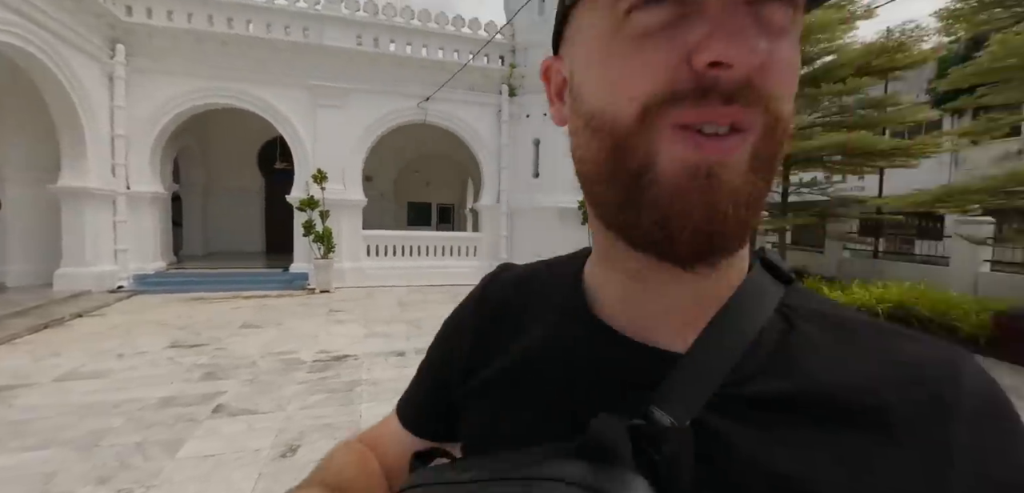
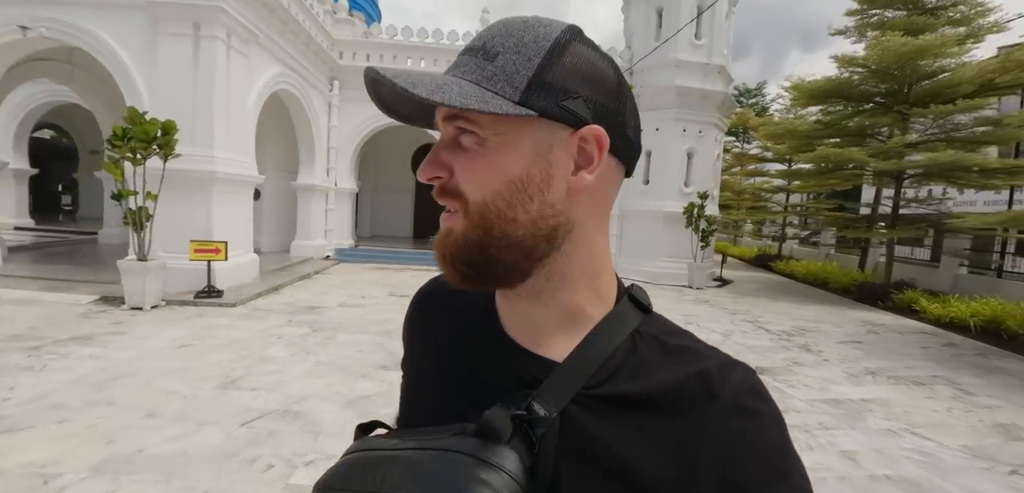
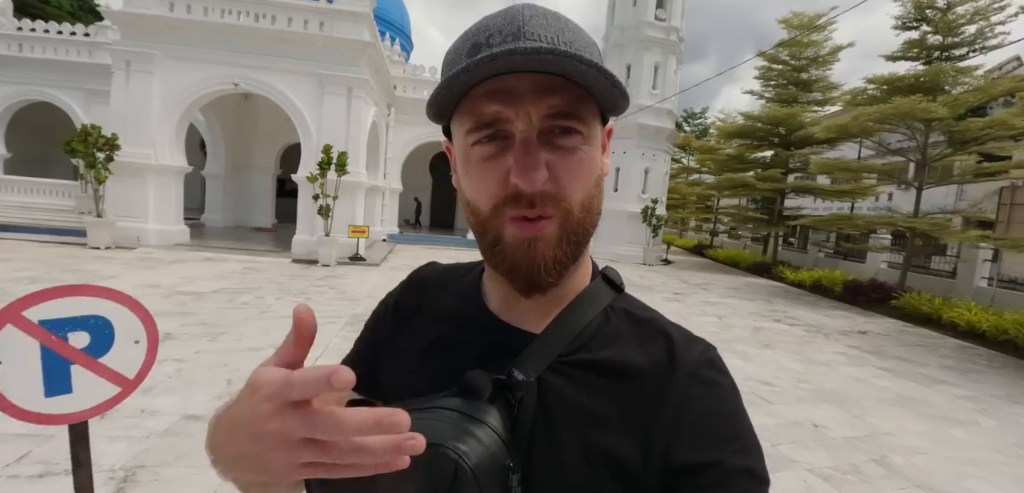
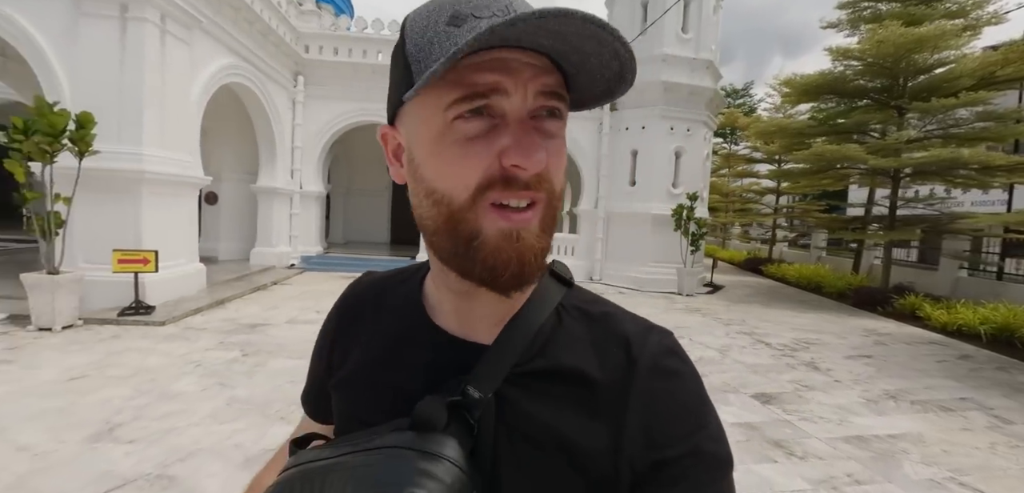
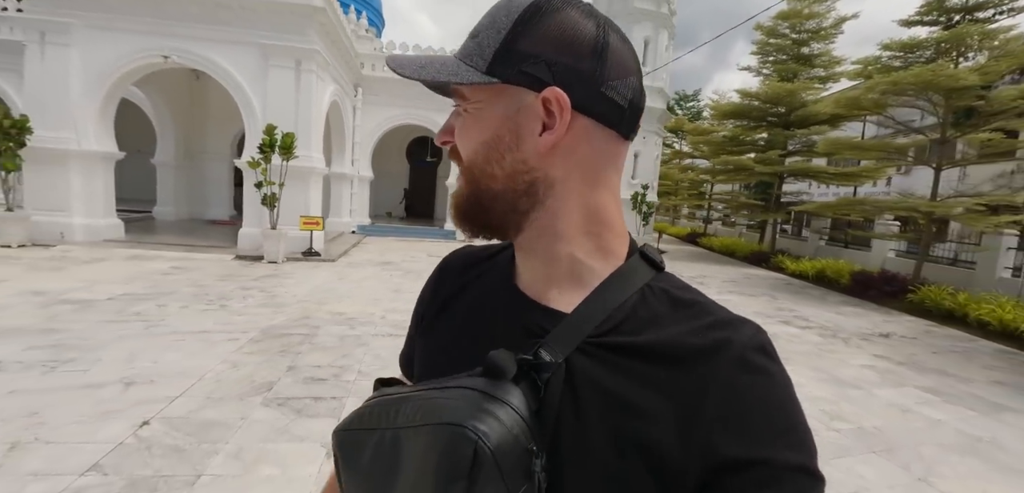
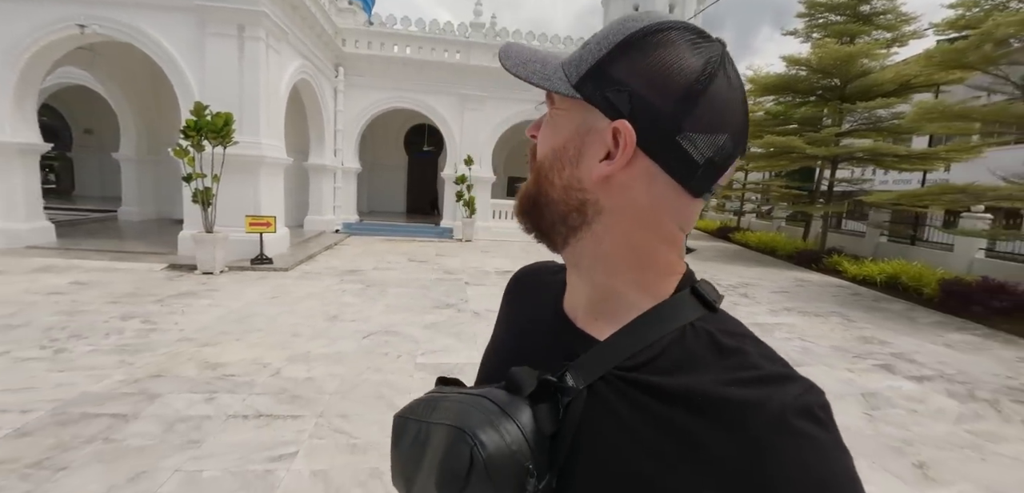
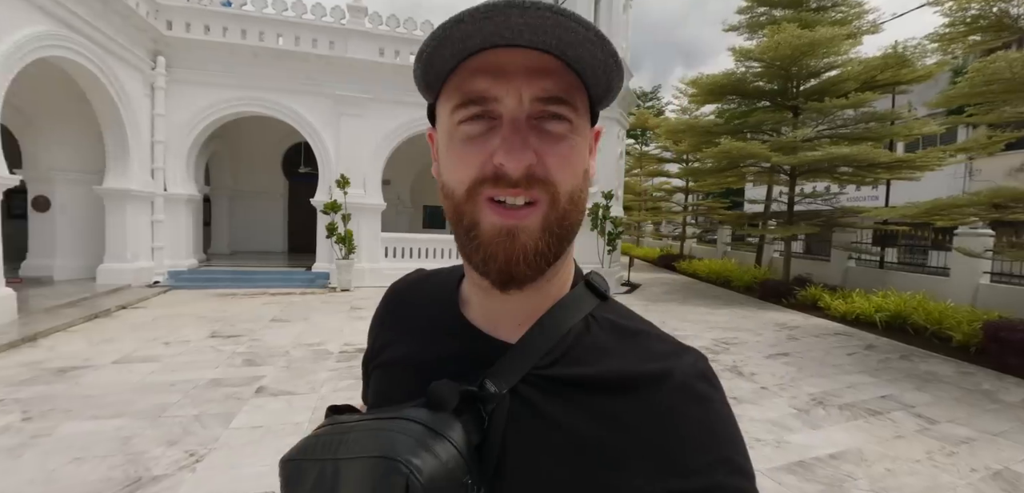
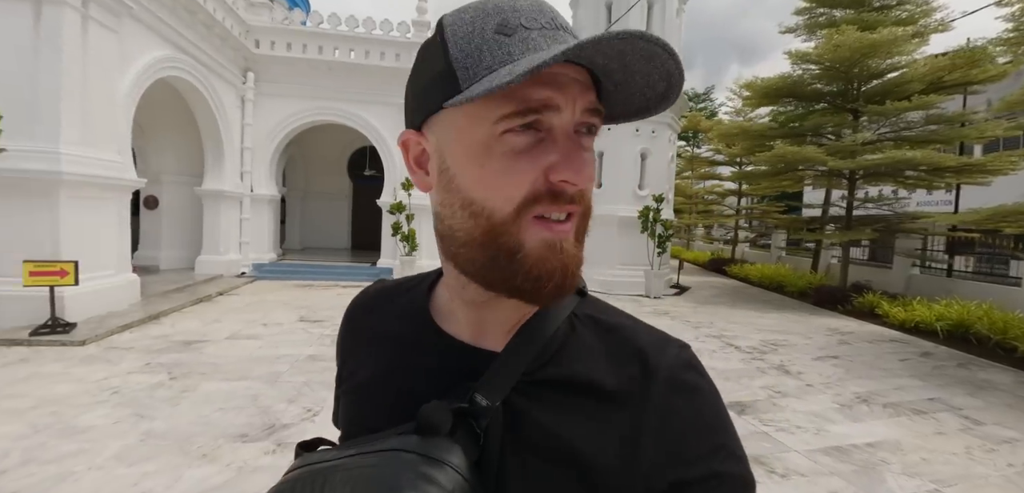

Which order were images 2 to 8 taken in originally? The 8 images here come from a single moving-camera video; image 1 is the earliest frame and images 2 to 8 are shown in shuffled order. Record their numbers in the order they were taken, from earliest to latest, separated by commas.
7, 8, 4, 2, 6, 5, 3
